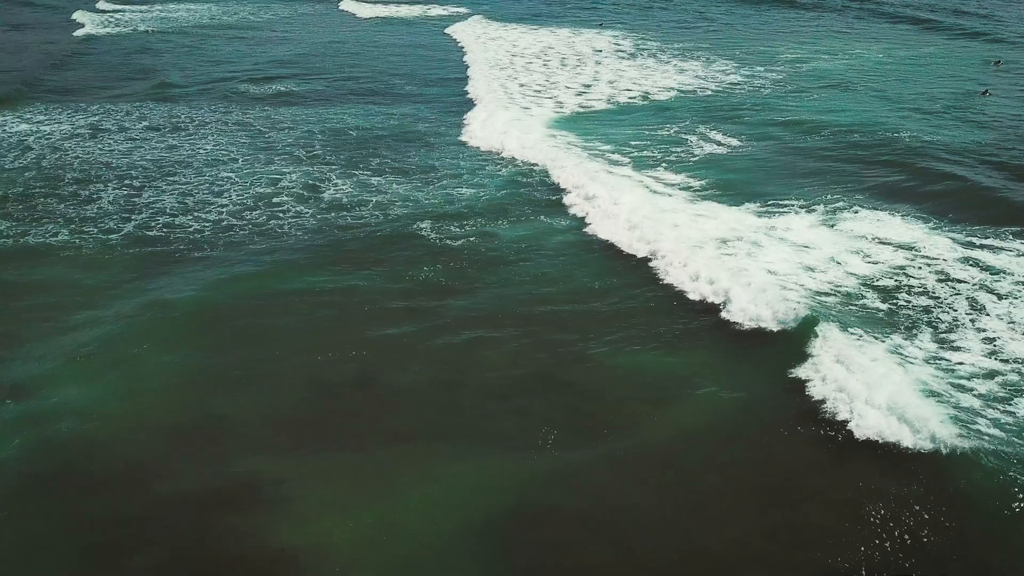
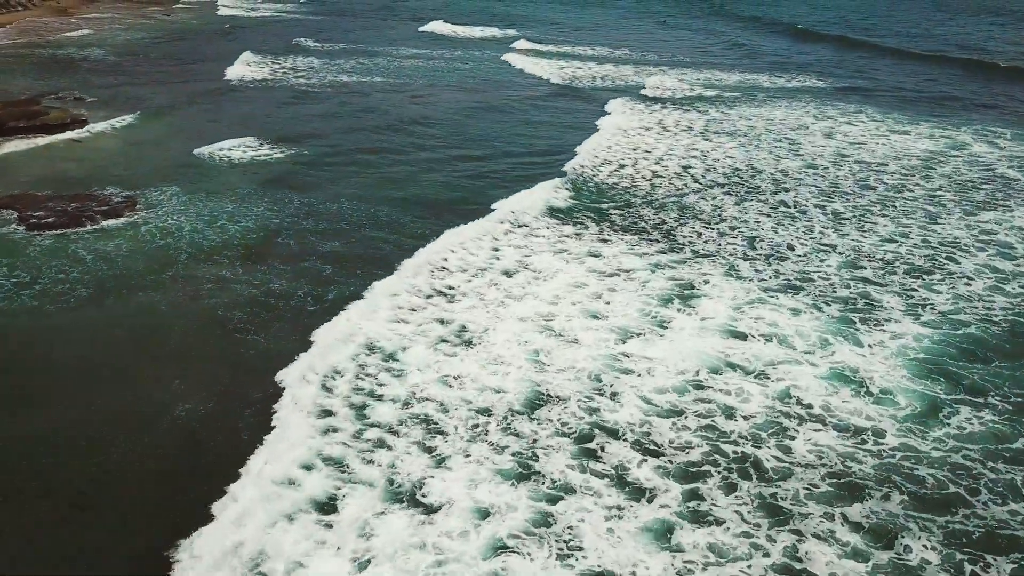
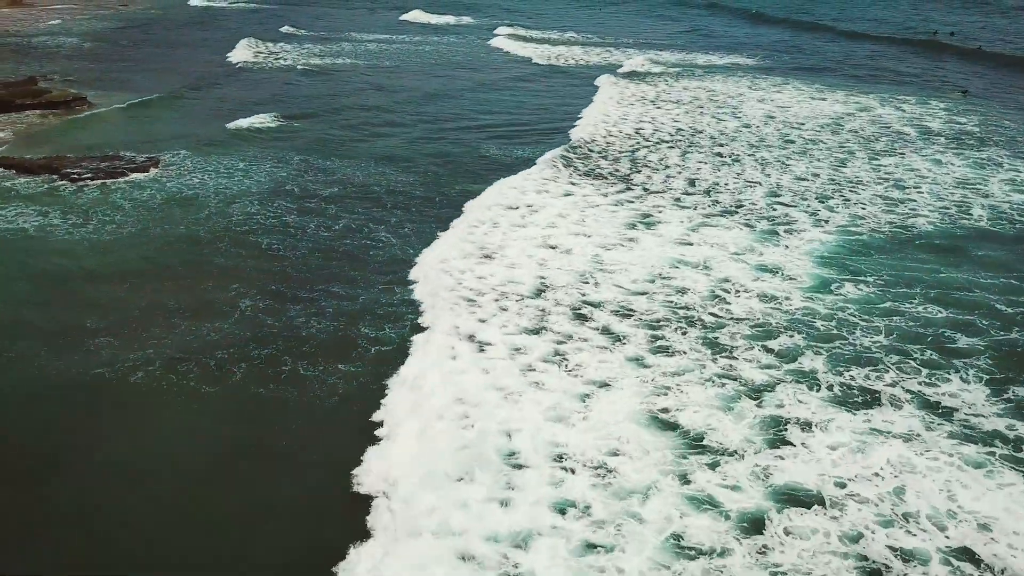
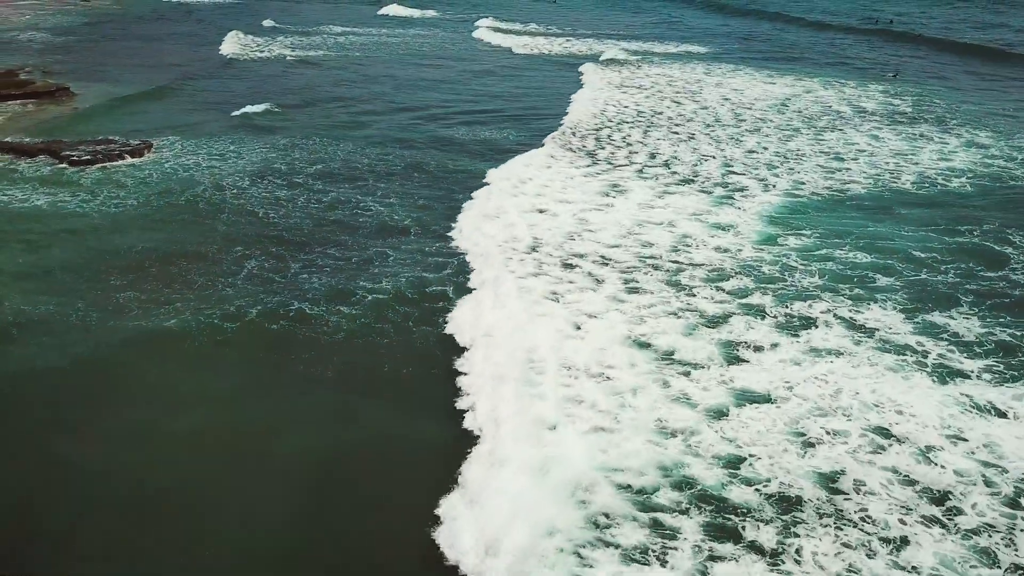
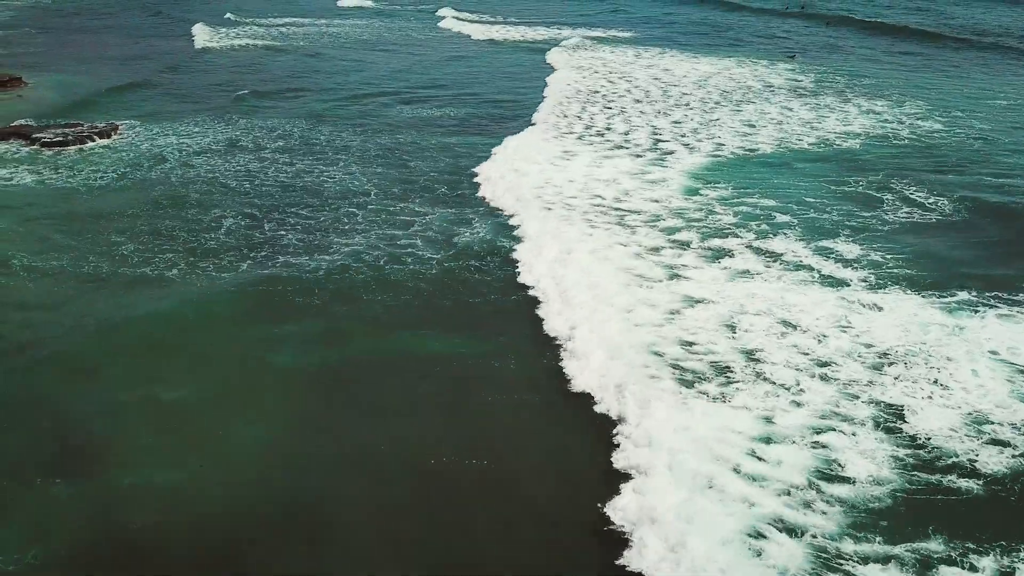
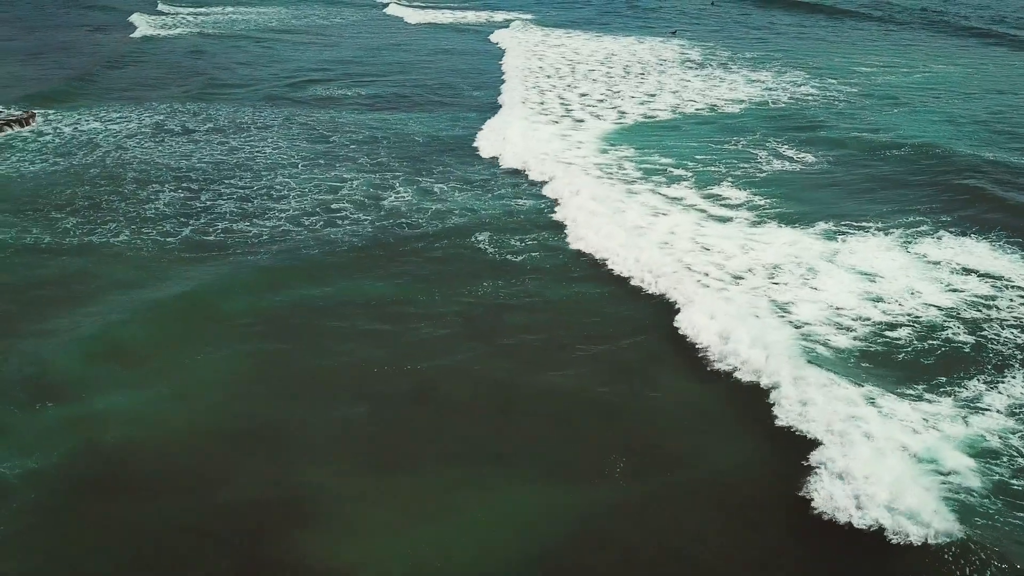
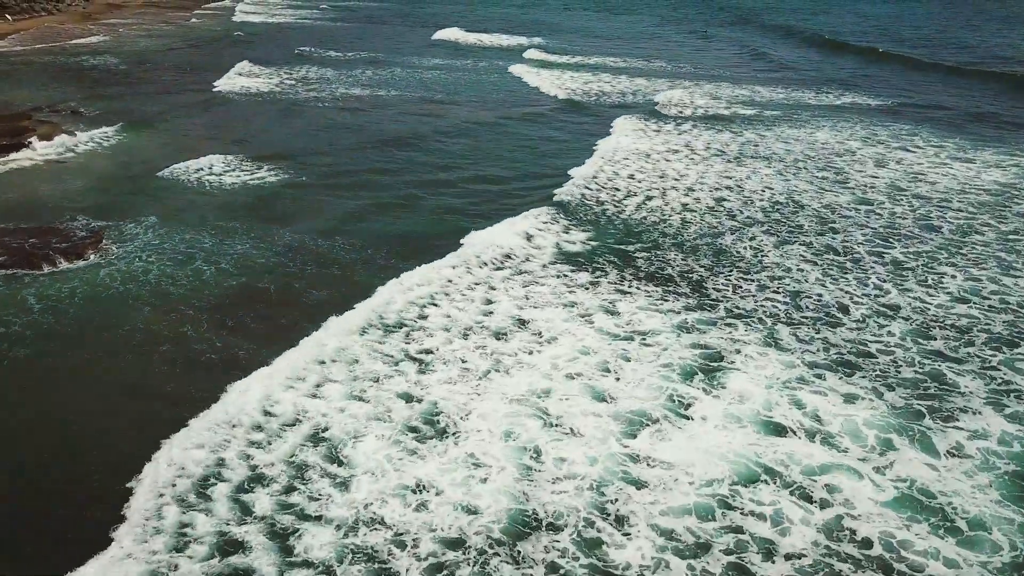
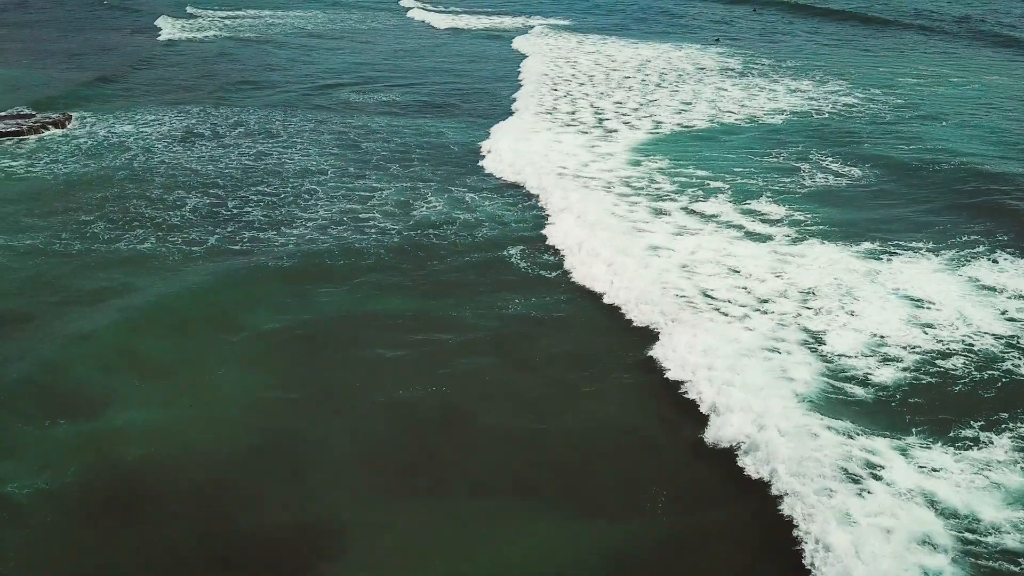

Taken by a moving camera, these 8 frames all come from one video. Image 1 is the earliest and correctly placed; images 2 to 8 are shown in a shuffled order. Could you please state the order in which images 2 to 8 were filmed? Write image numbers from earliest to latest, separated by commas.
6, 8, 5, 4, 3, 2, 7
